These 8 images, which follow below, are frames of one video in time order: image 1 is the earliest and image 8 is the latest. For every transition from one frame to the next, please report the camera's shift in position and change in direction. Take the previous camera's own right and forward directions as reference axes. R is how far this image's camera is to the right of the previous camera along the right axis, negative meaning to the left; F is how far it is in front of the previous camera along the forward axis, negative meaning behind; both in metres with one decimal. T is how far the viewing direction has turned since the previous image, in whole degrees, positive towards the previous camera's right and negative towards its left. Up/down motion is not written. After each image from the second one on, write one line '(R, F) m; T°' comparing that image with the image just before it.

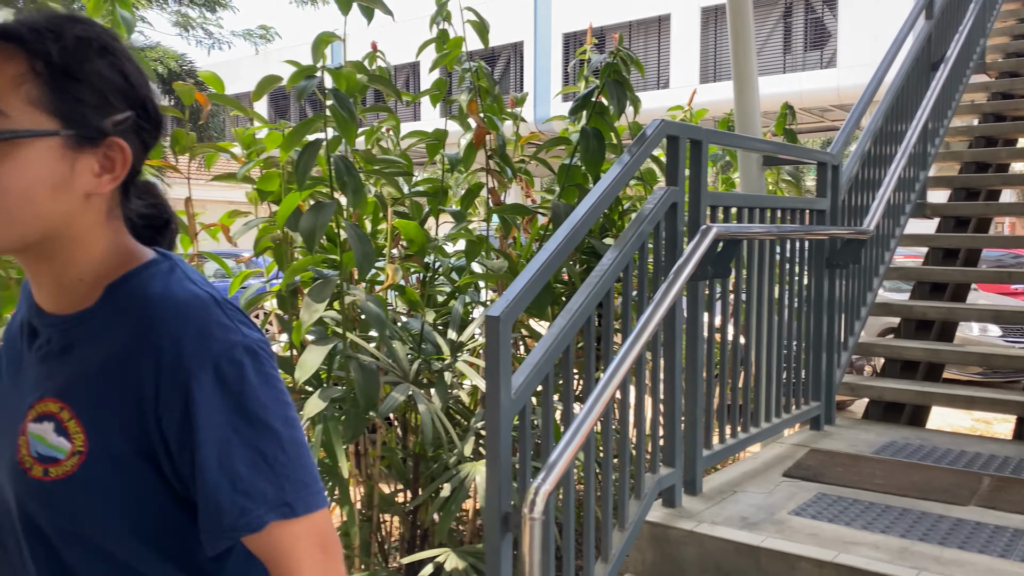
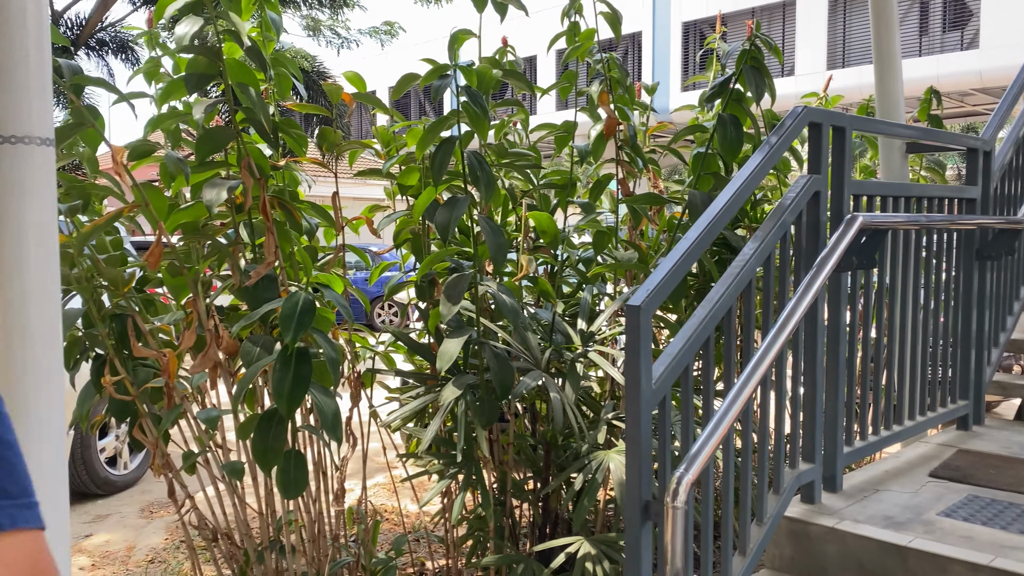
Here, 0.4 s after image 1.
(-0.1, 0.0) m; -8°
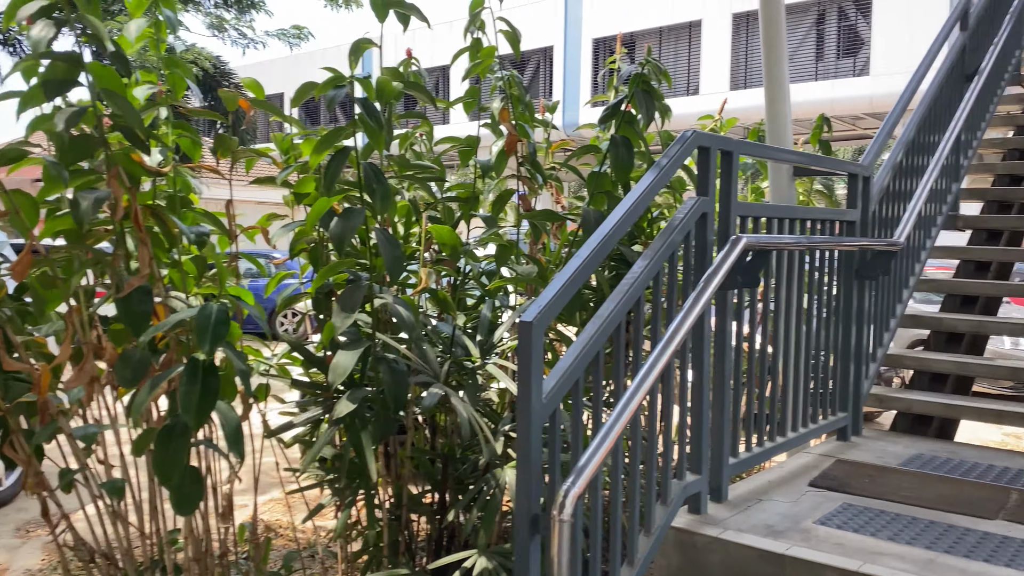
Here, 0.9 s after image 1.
(0.0, 0.0) m; +6°
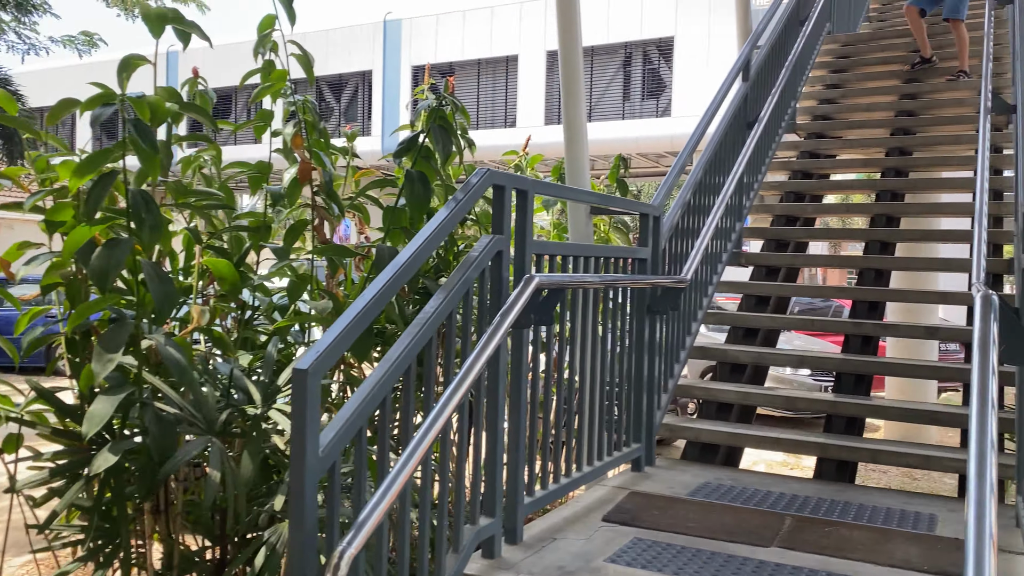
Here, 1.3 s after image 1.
(+0.1, +0.1) m; +12°
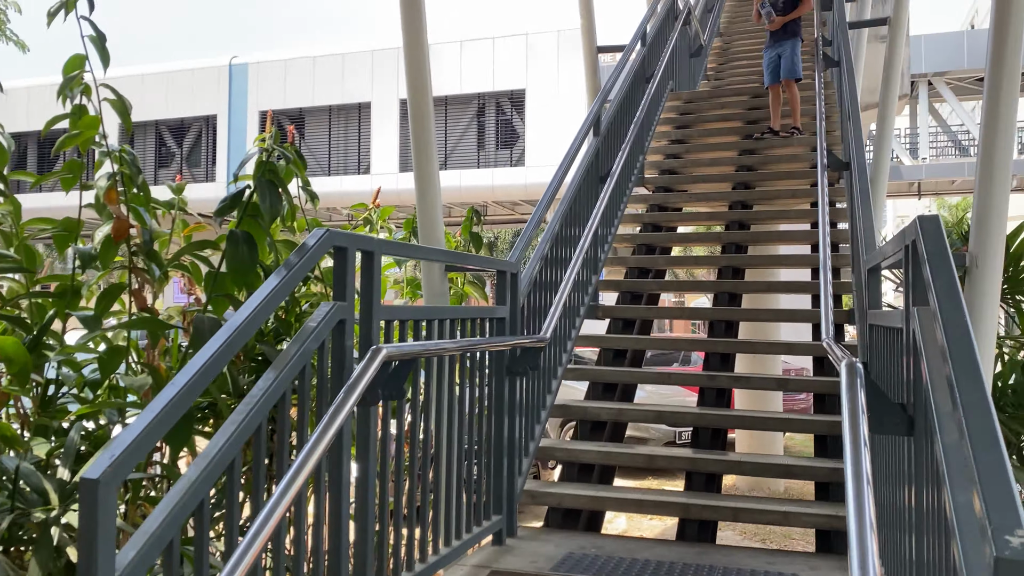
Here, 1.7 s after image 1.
(0.0, +0.2) m; +10°
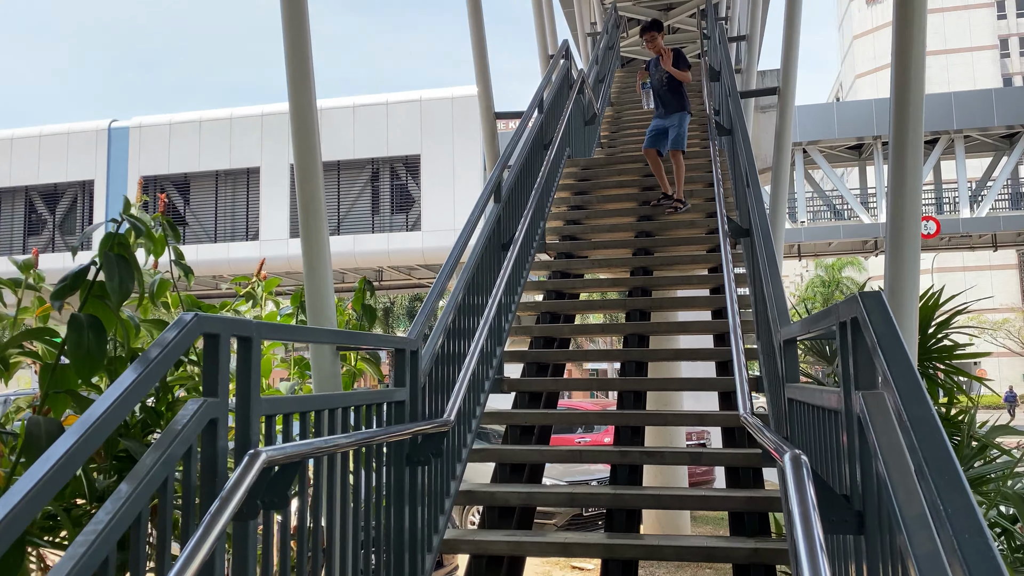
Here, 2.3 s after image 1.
(0.0, +0.3) m; +7°
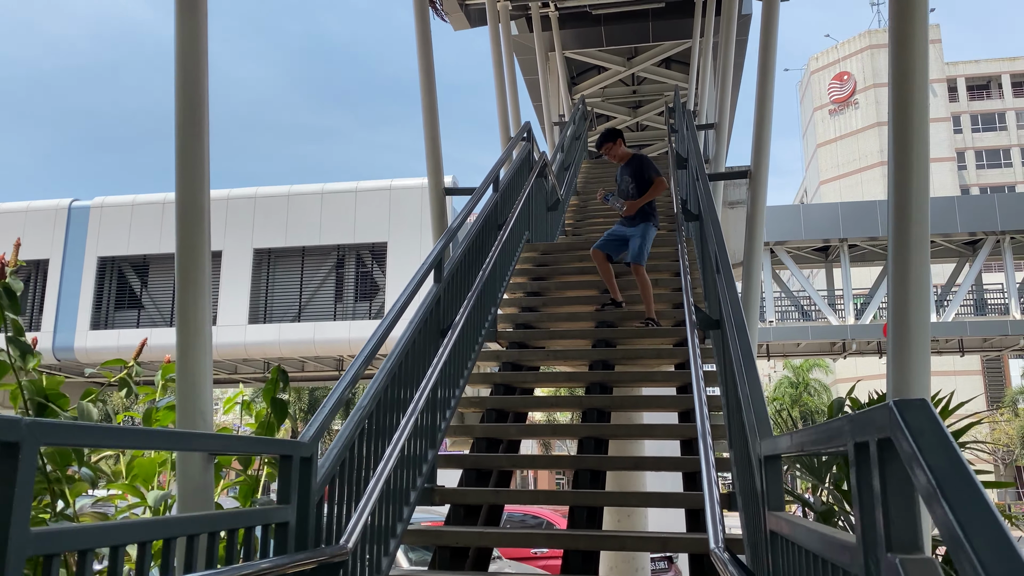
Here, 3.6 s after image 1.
(+0.2, +0.6) m; +2°
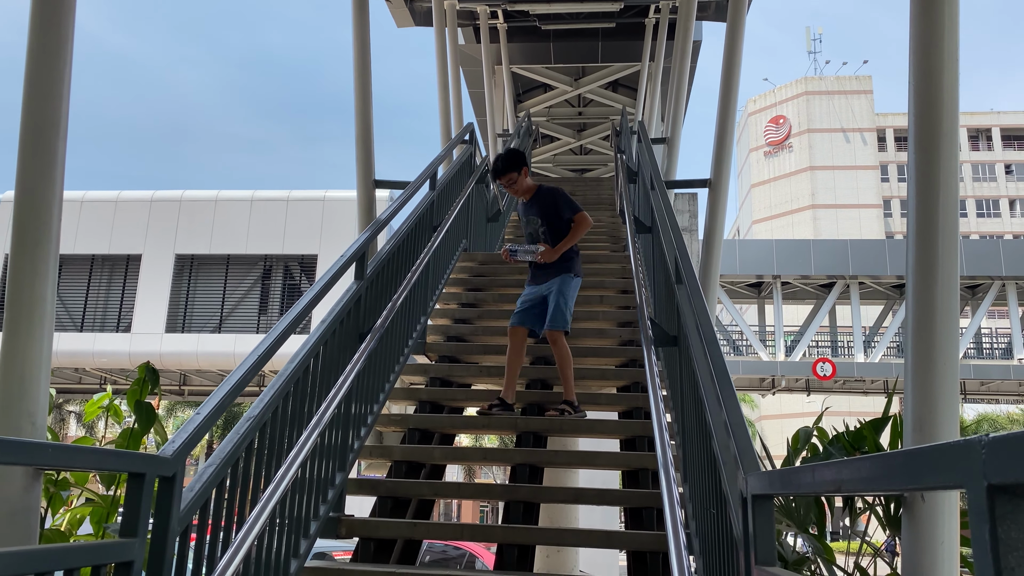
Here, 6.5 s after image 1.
(0.0, +0.6) m; +4°
